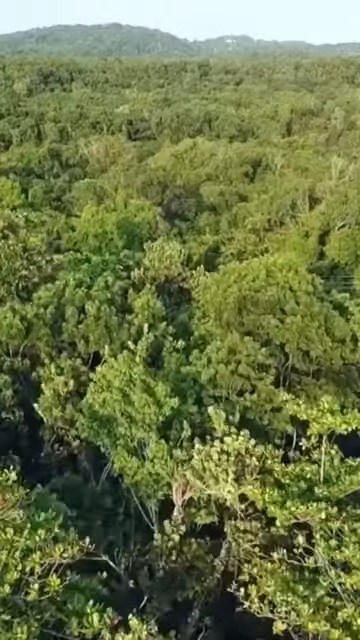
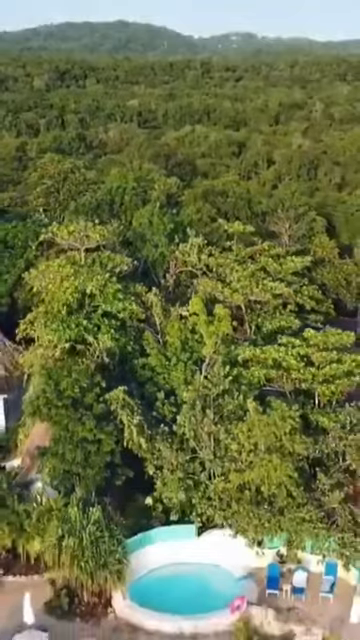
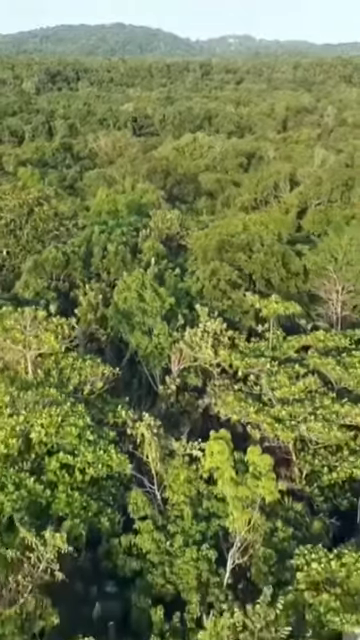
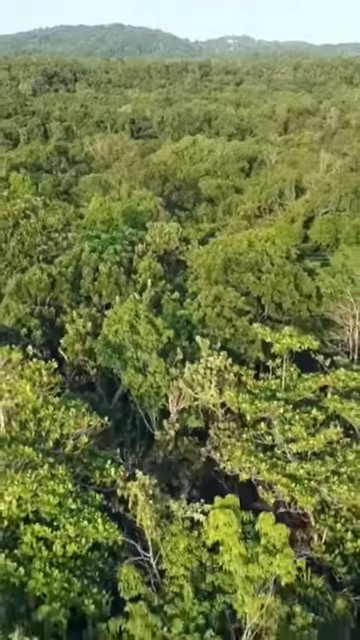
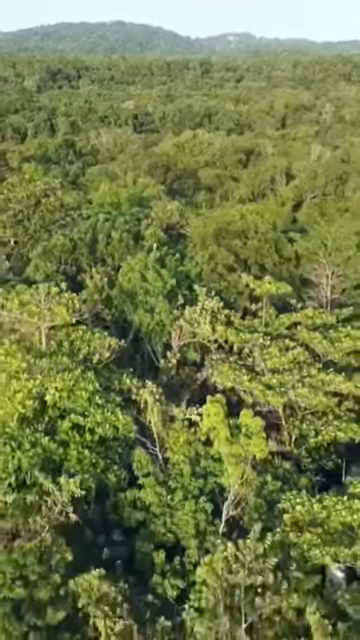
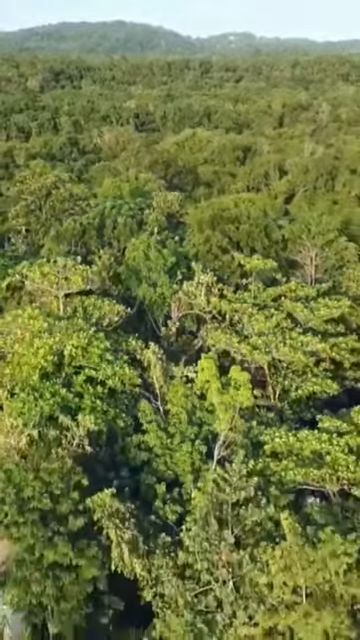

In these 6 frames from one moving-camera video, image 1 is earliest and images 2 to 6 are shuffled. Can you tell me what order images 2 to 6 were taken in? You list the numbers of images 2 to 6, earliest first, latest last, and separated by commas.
4, 3, 5, 6, 2
